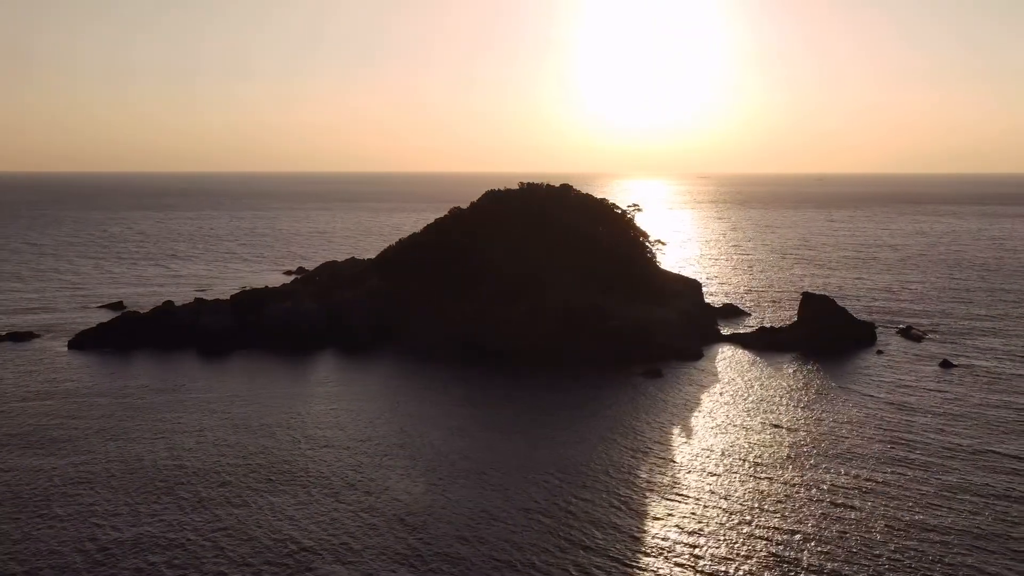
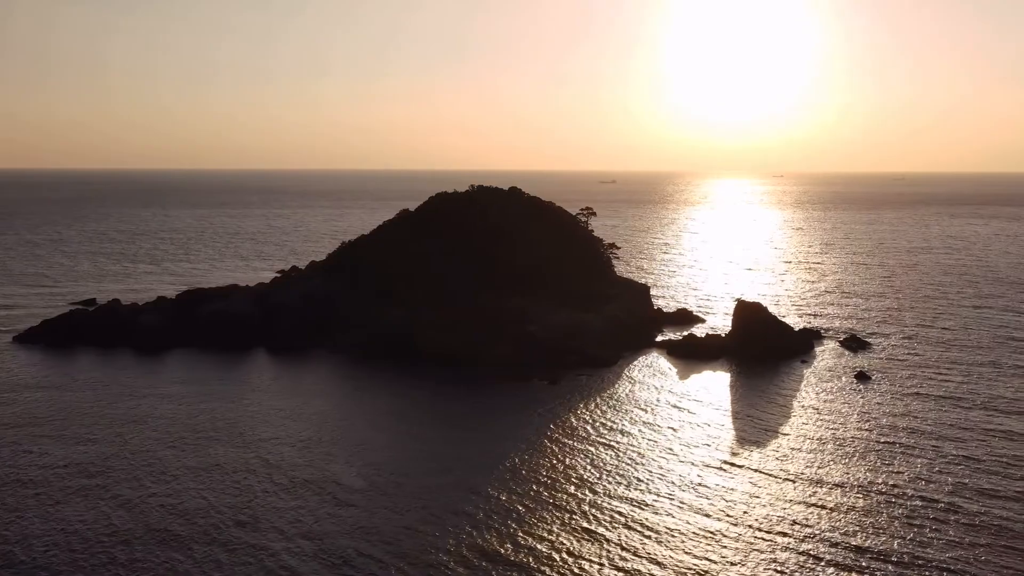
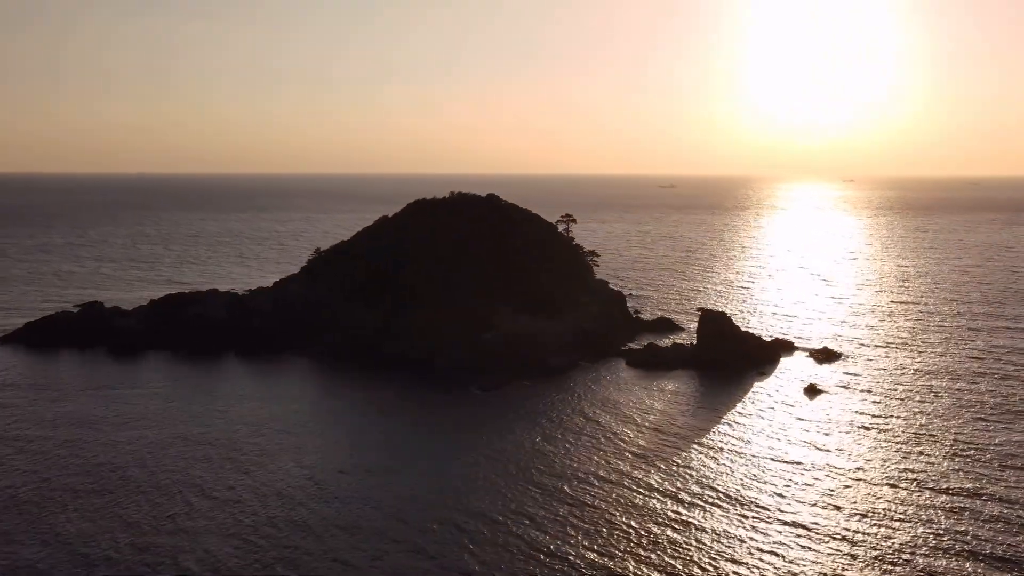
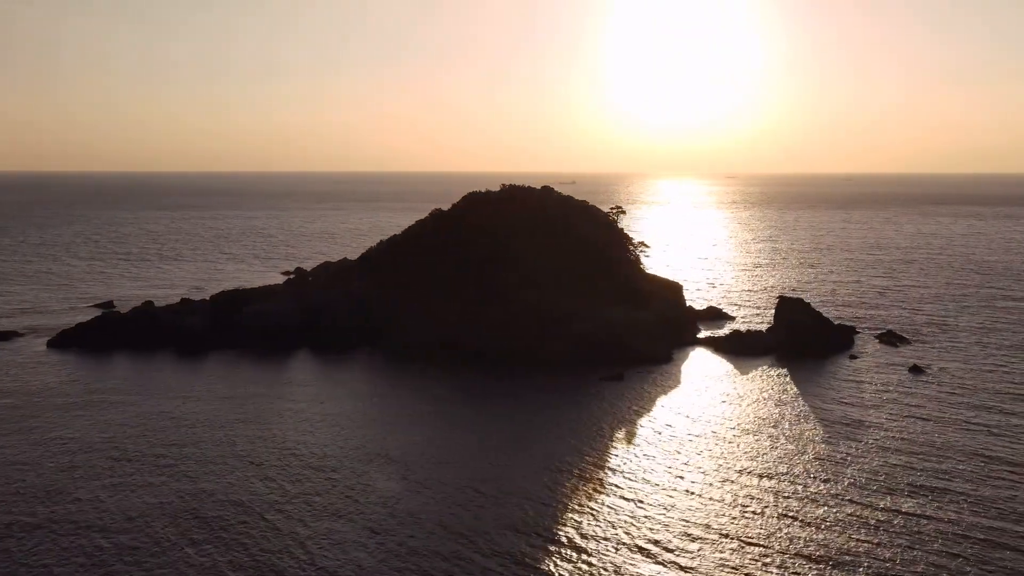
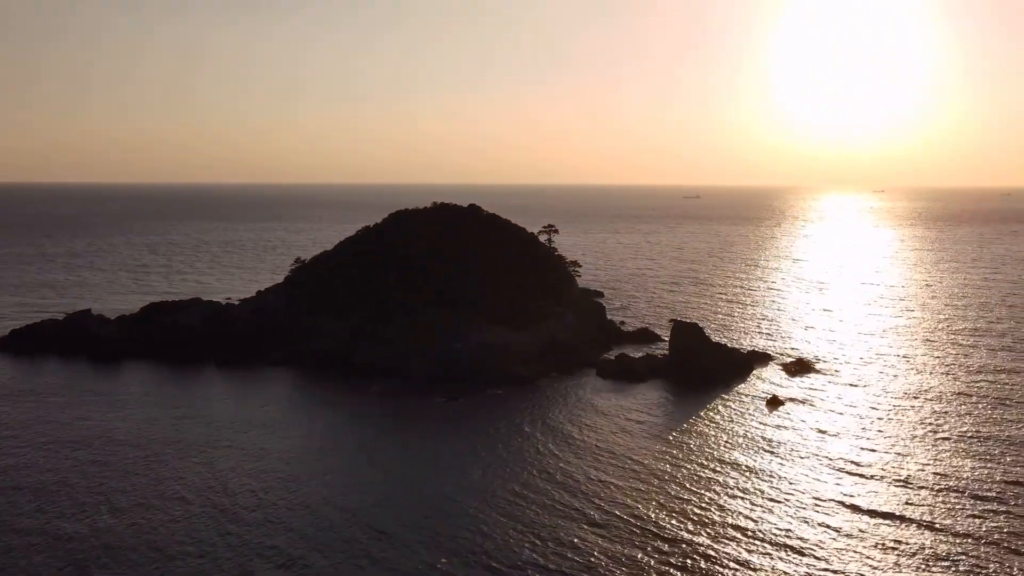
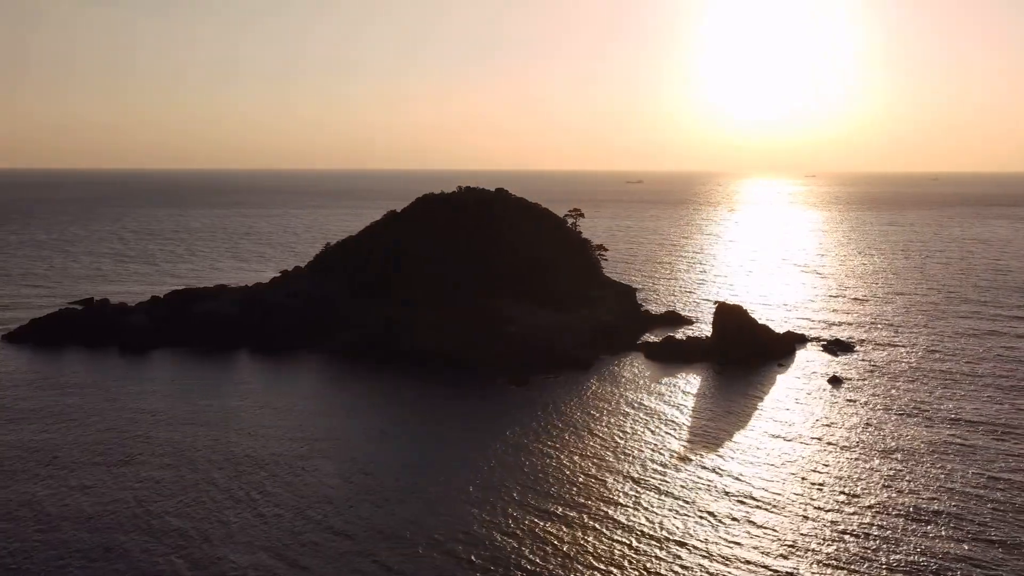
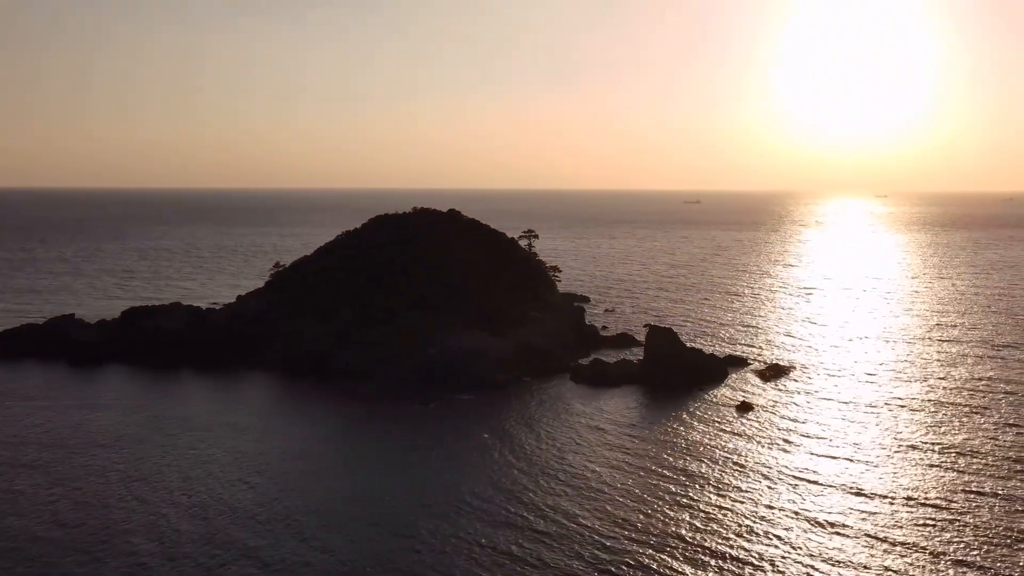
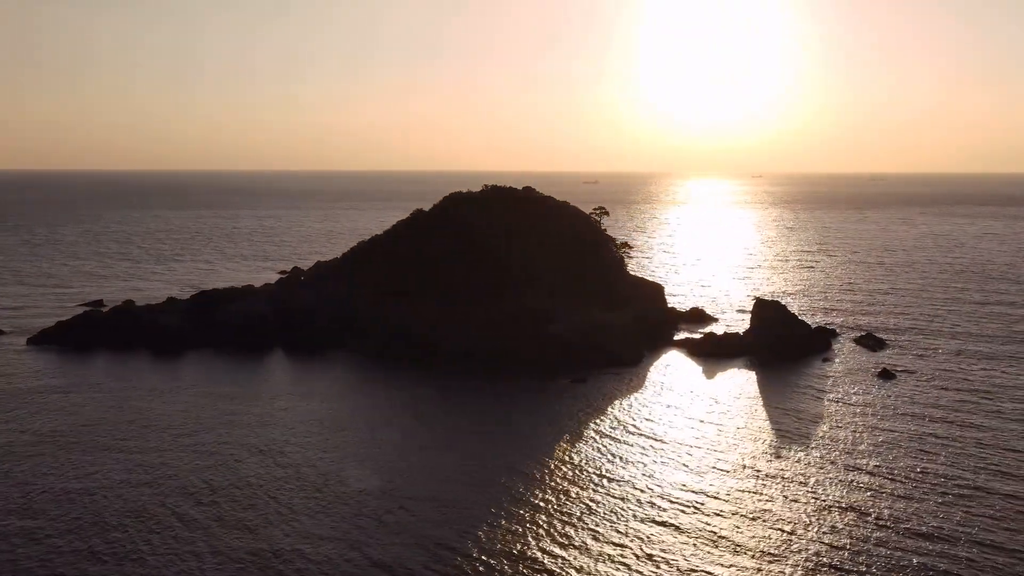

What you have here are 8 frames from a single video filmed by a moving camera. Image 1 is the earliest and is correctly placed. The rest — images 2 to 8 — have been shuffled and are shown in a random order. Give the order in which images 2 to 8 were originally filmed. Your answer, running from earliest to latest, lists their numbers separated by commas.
4, 8, 2, 6, 3, 5, 7
